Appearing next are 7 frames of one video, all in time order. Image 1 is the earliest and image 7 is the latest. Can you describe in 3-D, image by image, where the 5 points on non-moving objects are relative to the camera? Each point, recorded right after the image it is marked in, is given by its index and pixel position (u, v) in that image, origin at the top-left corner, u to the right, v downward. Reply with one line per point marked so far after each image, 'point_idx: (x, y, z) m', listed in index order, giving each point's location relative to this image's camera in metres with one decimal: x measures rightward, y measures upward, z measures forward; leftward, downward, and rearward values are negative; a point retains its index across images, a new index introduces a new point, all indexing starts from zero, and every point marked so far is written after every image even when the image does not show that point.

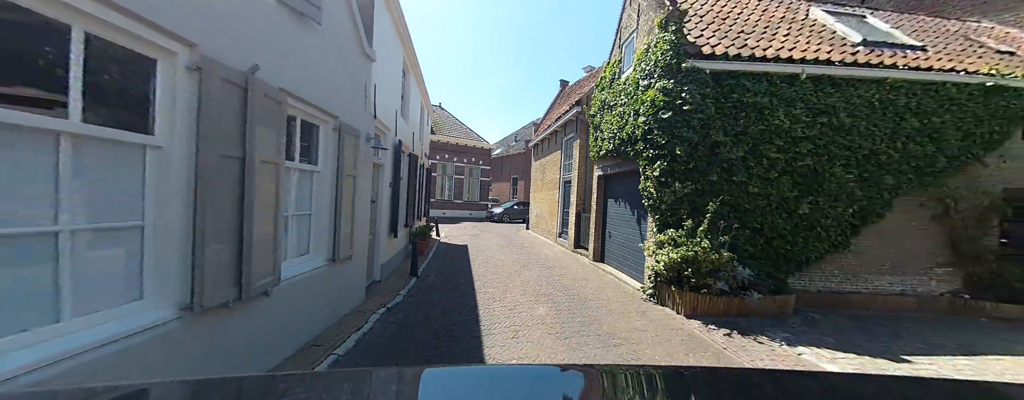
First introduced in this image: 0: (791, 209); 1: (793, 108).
0: (+3.7, -0.1, +4.4) m
1: (+3.7, +1.2, +4.4) m
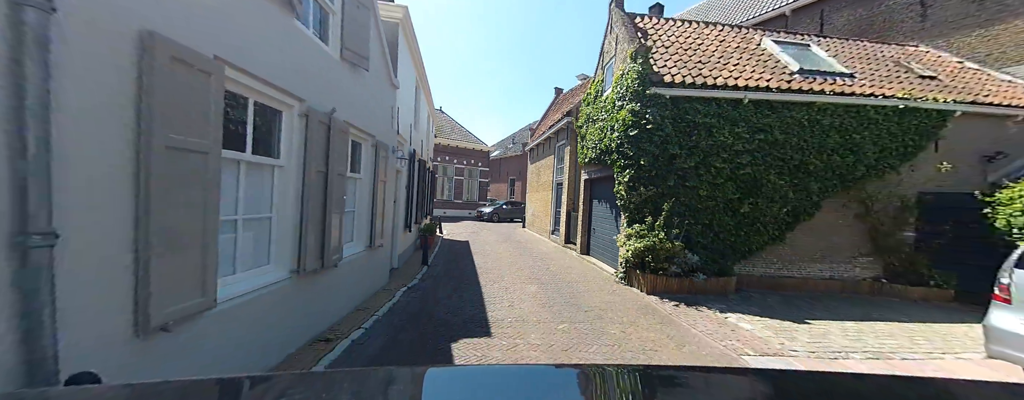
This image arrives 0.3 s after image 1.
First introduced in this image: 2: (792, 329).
0: (+3.7, -0.1, +5.4) m
1: (+3.7, +1.2, +5.3) m
2: (+3.3, -1.5, +3.8) m
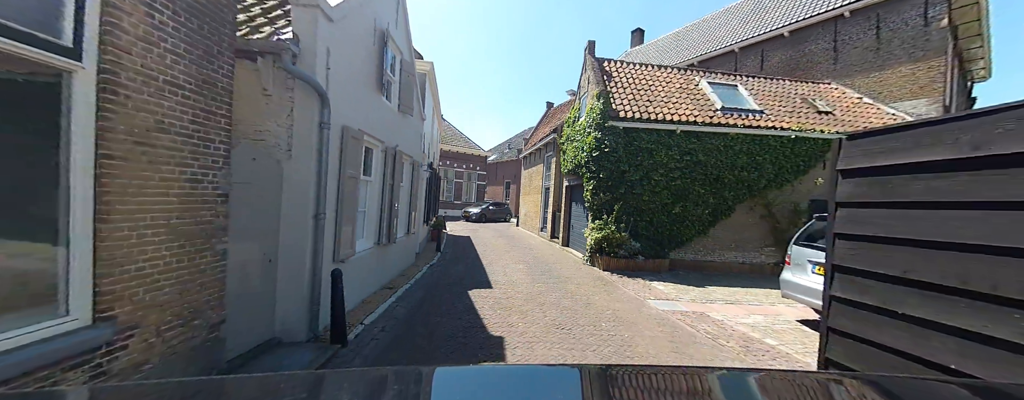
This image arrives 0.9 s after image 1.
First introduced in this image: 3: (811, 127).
0: (+3.6, -0.2, +7.3) m
1: (+3.6, +1.1, +7.2) m
2: (+3.2, -1.6, +5.7) m
3: (+7.3, +1.8, +7.7) m
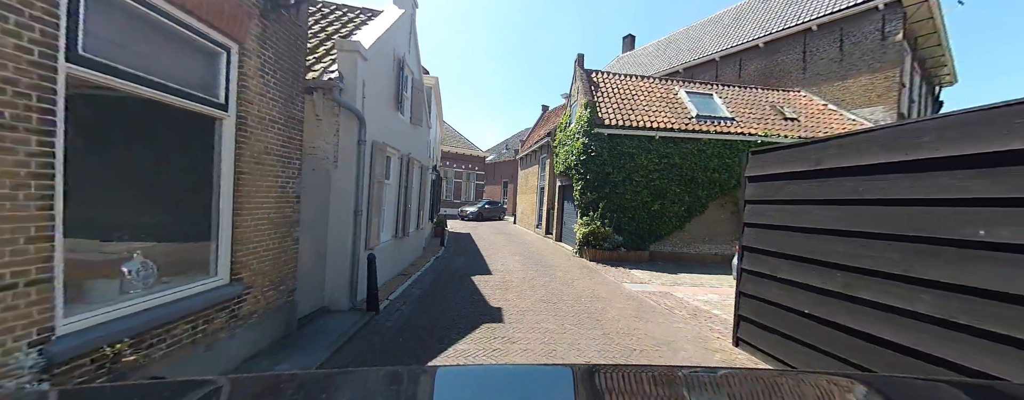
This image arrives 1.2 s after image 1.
0: (+3.5, -0.2, +8.2) m
1: (+3.5, +1.1, +8.1) m
2: (+3.1, -1.6, +6.5) m
3: (+7.2, +1.8, +8.6) m
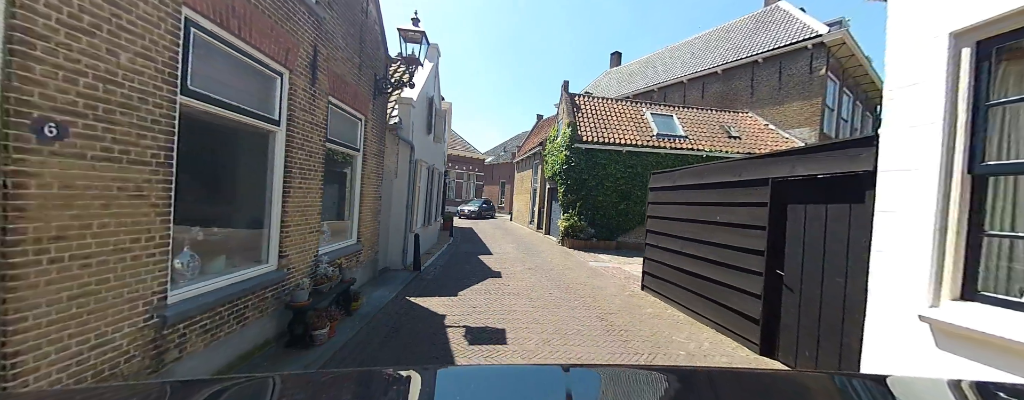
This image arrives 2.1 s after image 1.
0: (+3.4, -0.2, +10.4) m
1: (+3.4, +1.1, +10.3) m
2: (+3.0, -1.6, +8.8) m
3: (+7.1, +1.8, +10.9) m
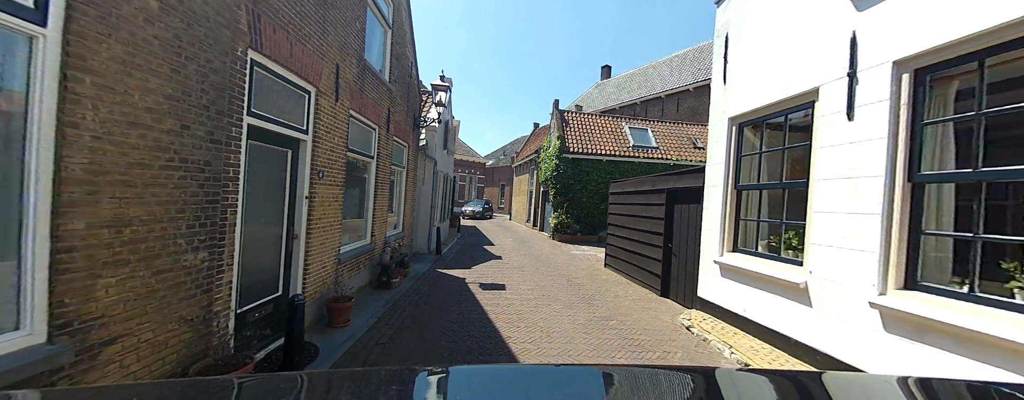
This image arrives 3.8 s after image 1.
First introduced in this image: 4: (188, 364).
0: (+3.3, -0.3, +12.6) m
1: (+3.3, +1.1, +12.6) m
2: (+3.0, -1.7, +11.0) m
3: (+7.1, +1.7, +13.1) m
4: (-2.6, -1.3, +2.5) m
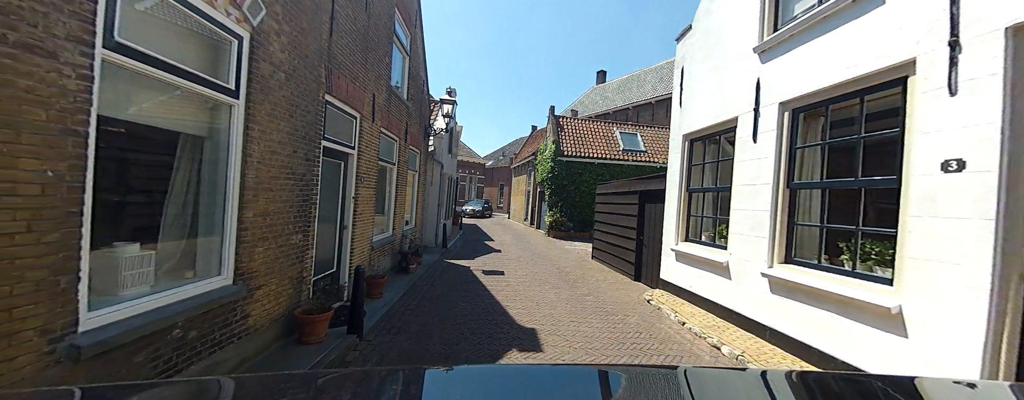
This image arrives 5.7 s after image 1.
0: (+3.2, -0.3, +13.9) m
1: (+3.3, +1.1, +13.8) m
2: (+2.9, -1.6, +12.2) m
3: (+7.0, +1.7, +14.4) m
4: (-2.6, -1.3, +3.7) m
